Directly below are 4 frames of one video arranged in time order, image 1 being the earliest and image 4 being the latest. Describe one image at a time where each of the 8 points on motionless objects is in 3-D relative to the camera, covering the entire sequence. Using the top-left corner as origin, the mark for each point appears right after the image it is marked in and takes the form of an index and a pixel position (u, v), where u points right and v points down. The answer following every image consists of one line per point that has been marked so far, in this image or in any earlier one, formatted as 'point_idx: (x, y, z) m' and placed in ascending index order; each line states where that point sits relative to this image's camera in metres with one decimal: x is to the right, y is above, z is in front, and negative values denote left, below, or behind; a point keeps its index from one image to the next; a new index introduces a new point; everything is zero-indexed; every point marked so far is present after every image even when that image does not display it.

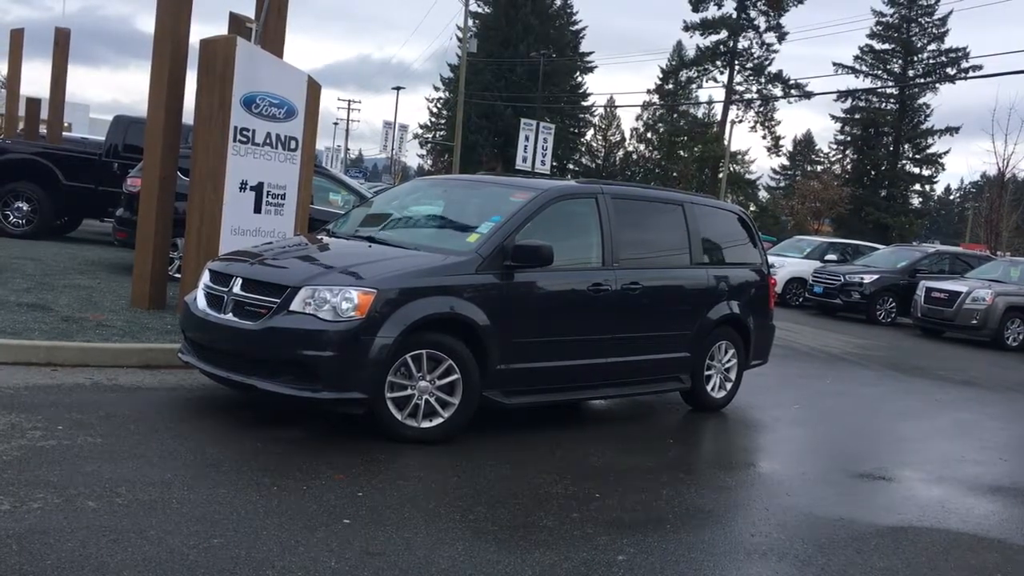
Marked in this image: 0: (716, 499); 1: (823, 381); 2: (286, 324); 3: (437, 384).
0: (+1.2, -1.2, +6.0) m
1: (+3.5, -1.0, +11.2) m
2: (-1.4, -0.2, +6.0) m
3: (-0.5, -0.6, +6.5) m
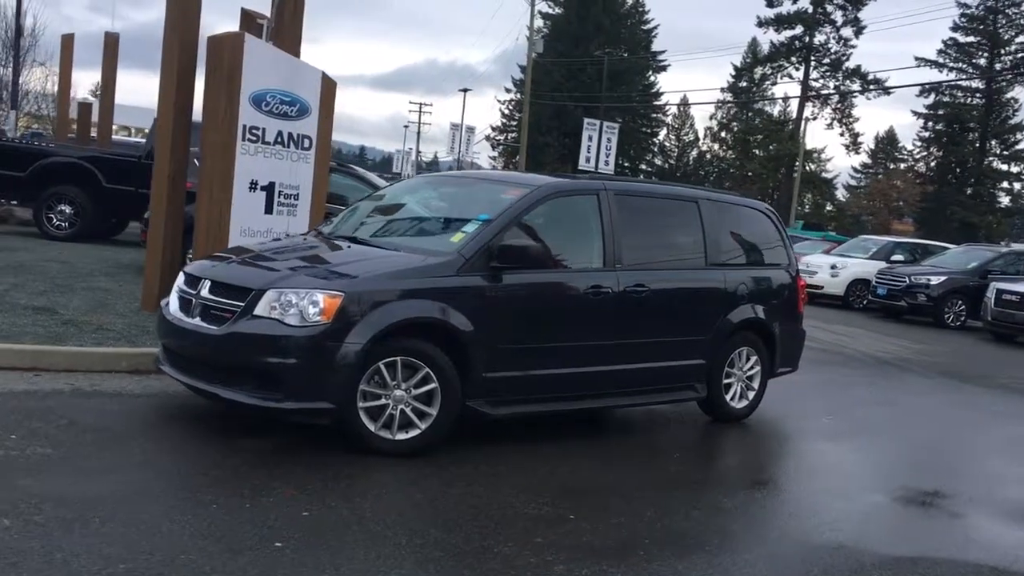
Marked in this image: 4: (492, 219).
0: (+1.0, -1.3, +5.4) m
1: (+3.7, -1.1, +10.5) m
2: (-1.5, -0.2, +5.7) m
3: (-0.6, -0.6, +6.1) m
4: (-0.1, +0.5, +6.6) m
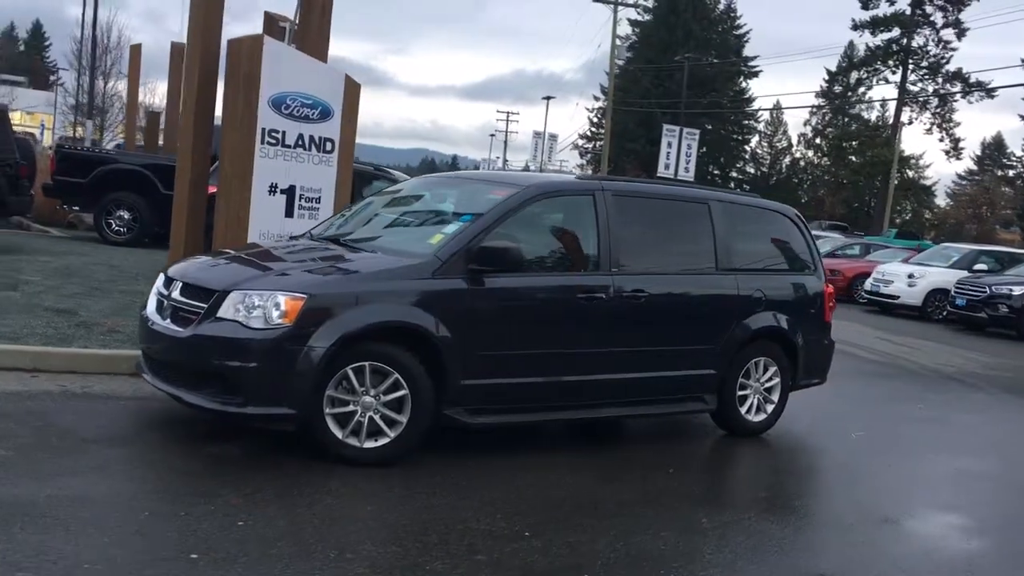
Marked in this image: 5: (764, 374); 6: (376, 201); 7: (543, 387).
0: (+0.8, -1.3, +5.1) m
1: (+4.0, -1.1, +9.9) m
2: (-1.7, -0.2, +5.6) m
3: (-0.7, -0.7, +5.8) m
4: (-0.2, +0.4, +6.4) m
5: (+2.0, -0.7, +7.8) m
6: (-1.1, +0.6, +7.6) m
7: (+0.2, -0.6, +6.5) m
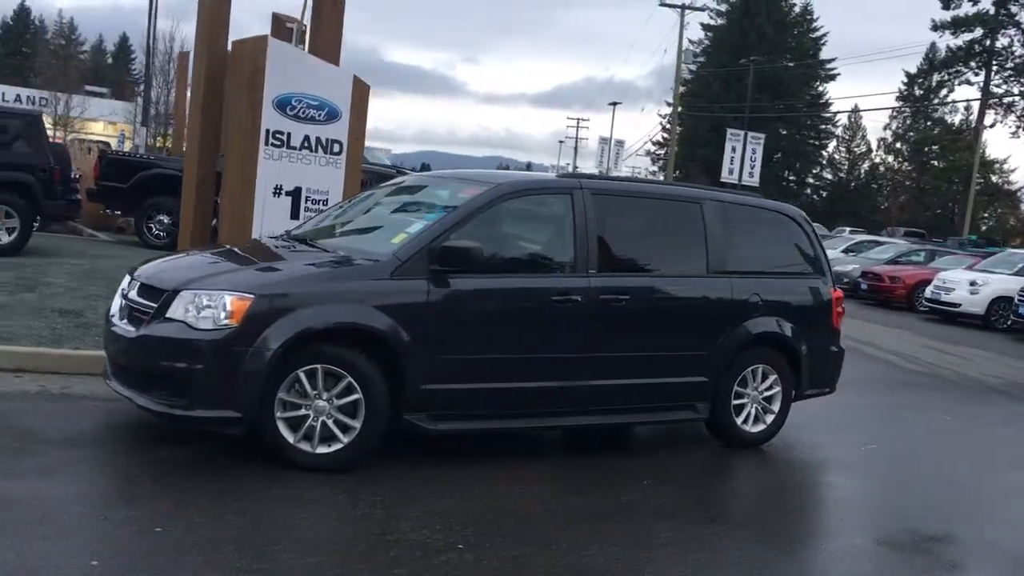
0: (+0.5, -1.3, +4.8) m
1: (+4.0, -1.2, +9.3) m
2: (-1.9, -0.2, +5.5) m
3: (-1.0, -0.7, +5.7) m
4: (-0.4, +0.4, +6.1) m
5: (+1.9, -0.7, +7.4) m
6: (-1.2, +0.6, +7.5) m
7: (0.0, -0.7, +6.2) m
